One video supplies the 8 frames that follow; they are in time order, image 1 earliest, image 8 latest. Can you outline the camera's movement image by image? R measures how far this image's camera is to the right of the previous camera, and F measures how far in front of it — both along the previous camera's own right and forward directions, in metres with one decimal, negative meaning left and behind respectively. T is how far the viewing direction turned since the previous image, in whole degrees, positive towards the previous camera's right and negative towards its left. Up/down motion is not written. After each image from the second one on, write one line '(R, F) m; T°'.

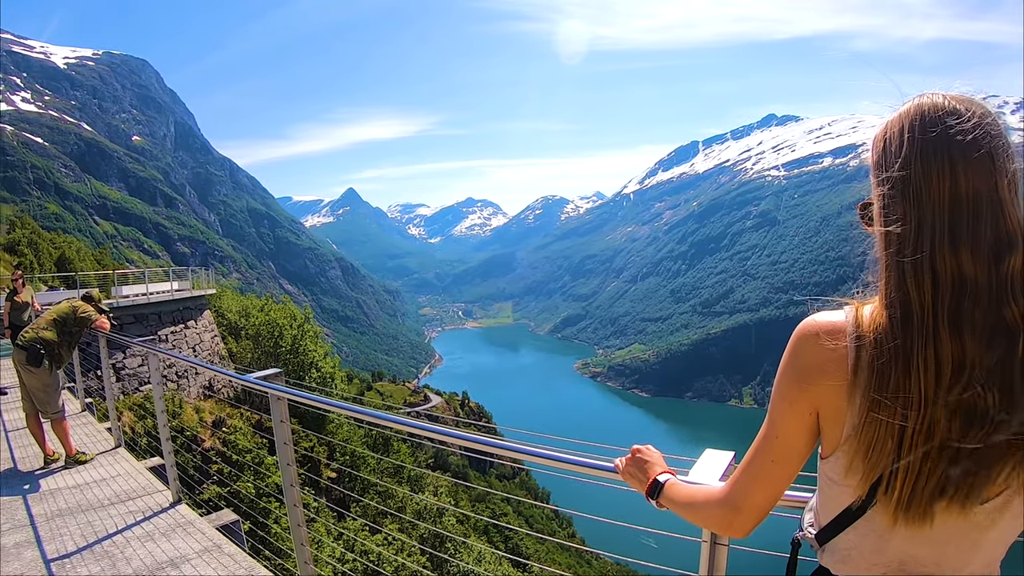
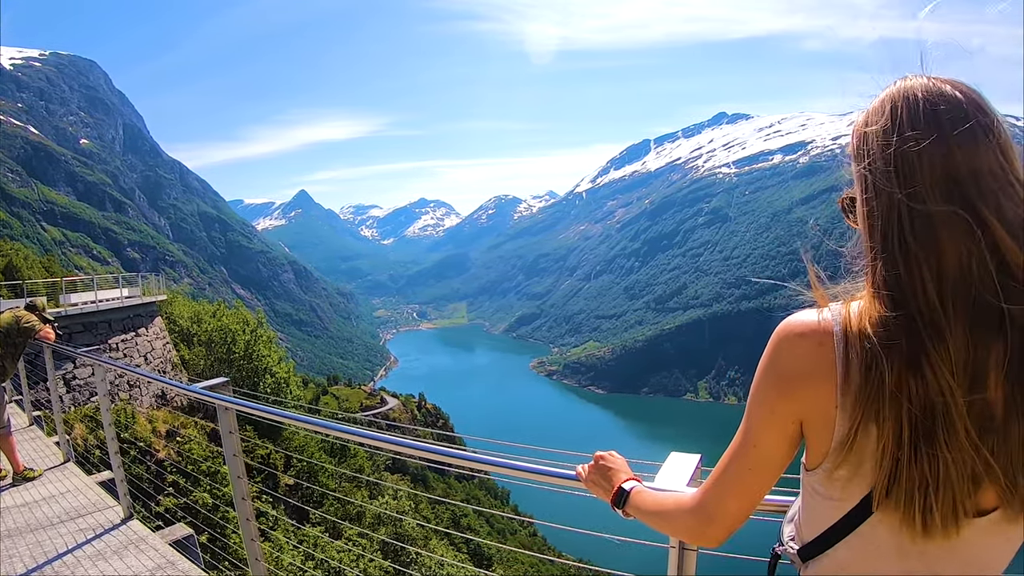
(+0.4, 0.0) m; +3°
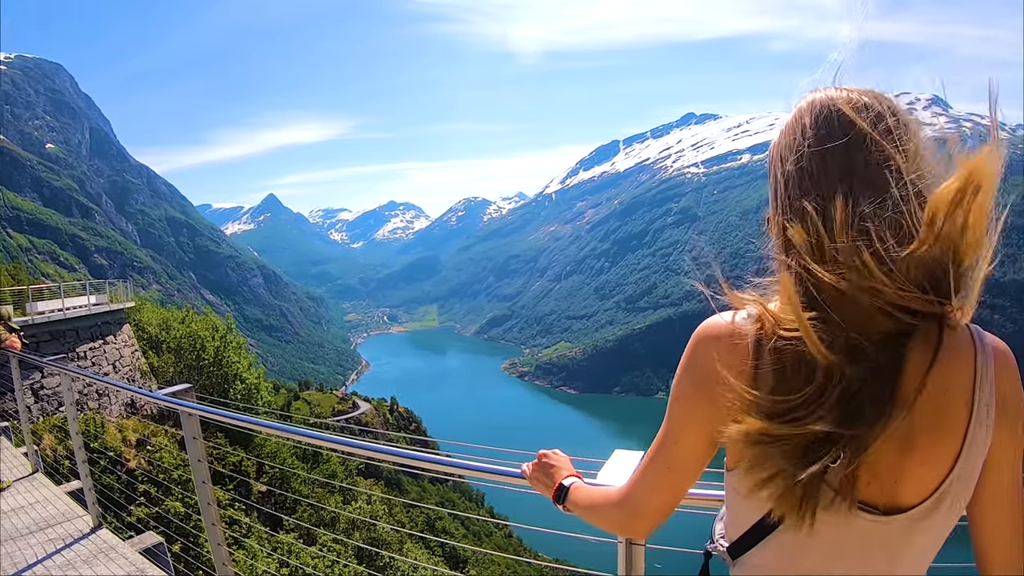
(+0.3, 0.0) m; +2°
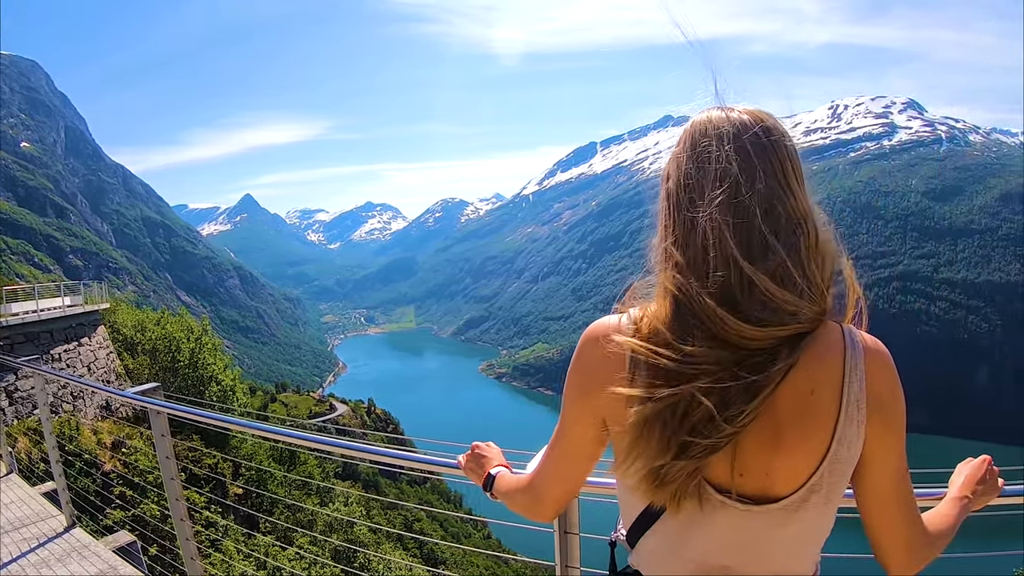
(+0.2, 0.0) m; +1°
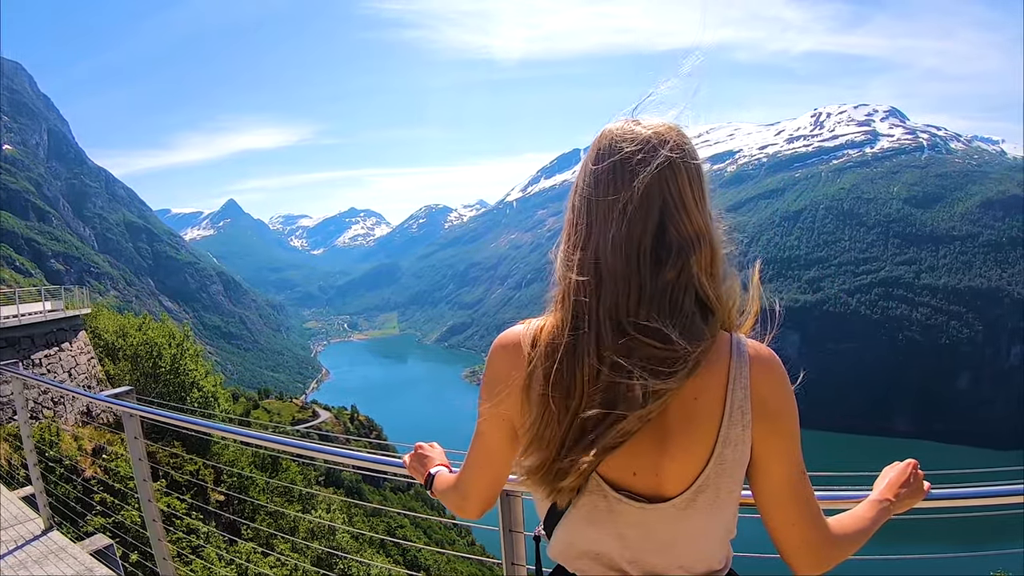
(+0.2, 0.0) m; +1°
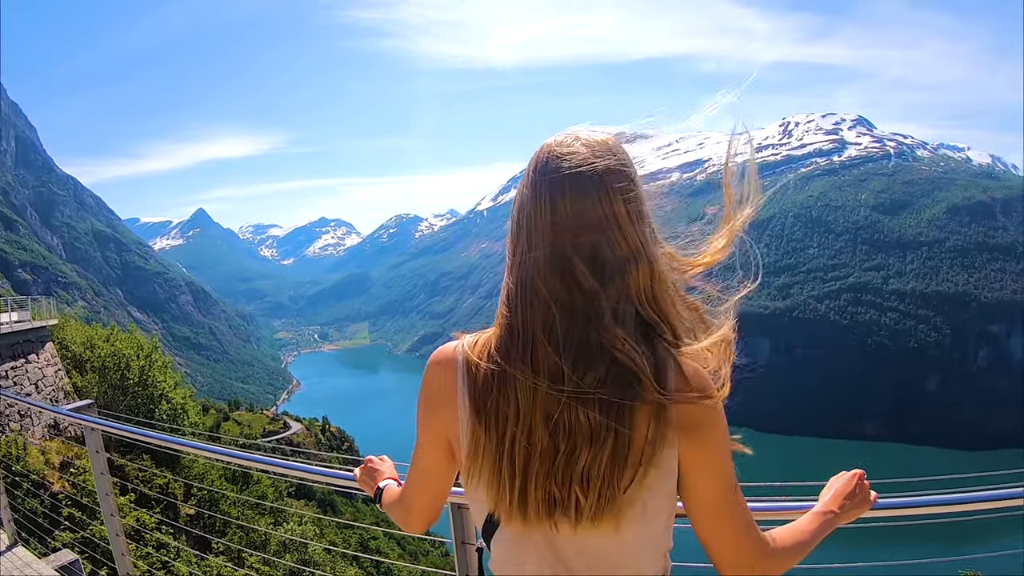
(+0.3, 0.0) m; +1°
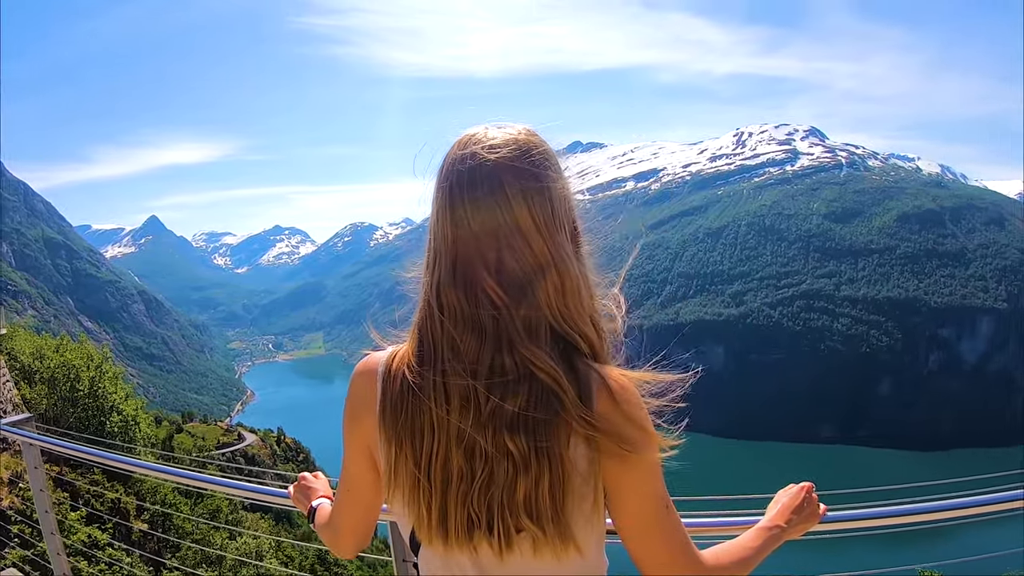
(+0.5, -0.1) m; +2°
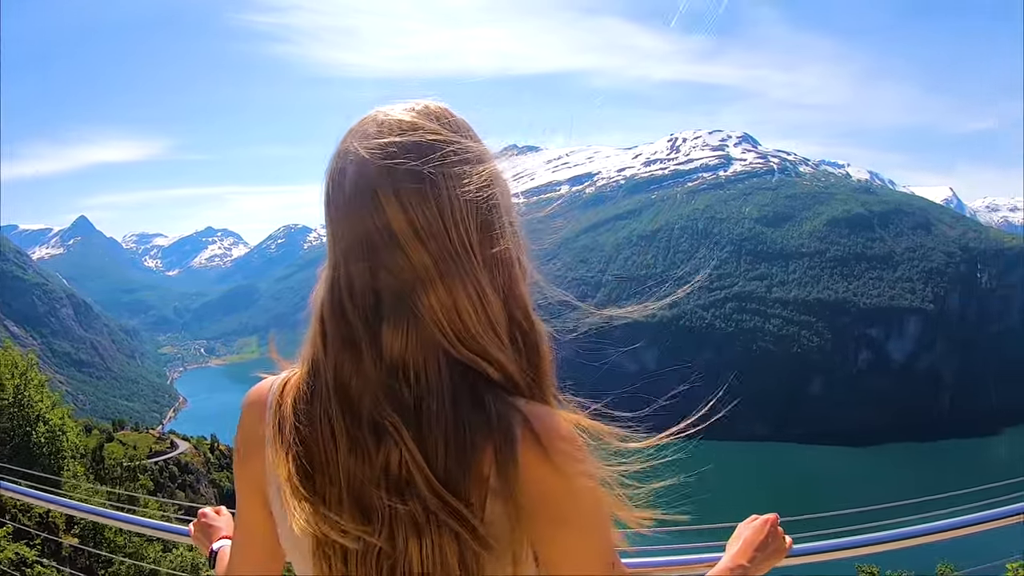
(+0.7, -0.2) m; +3°
